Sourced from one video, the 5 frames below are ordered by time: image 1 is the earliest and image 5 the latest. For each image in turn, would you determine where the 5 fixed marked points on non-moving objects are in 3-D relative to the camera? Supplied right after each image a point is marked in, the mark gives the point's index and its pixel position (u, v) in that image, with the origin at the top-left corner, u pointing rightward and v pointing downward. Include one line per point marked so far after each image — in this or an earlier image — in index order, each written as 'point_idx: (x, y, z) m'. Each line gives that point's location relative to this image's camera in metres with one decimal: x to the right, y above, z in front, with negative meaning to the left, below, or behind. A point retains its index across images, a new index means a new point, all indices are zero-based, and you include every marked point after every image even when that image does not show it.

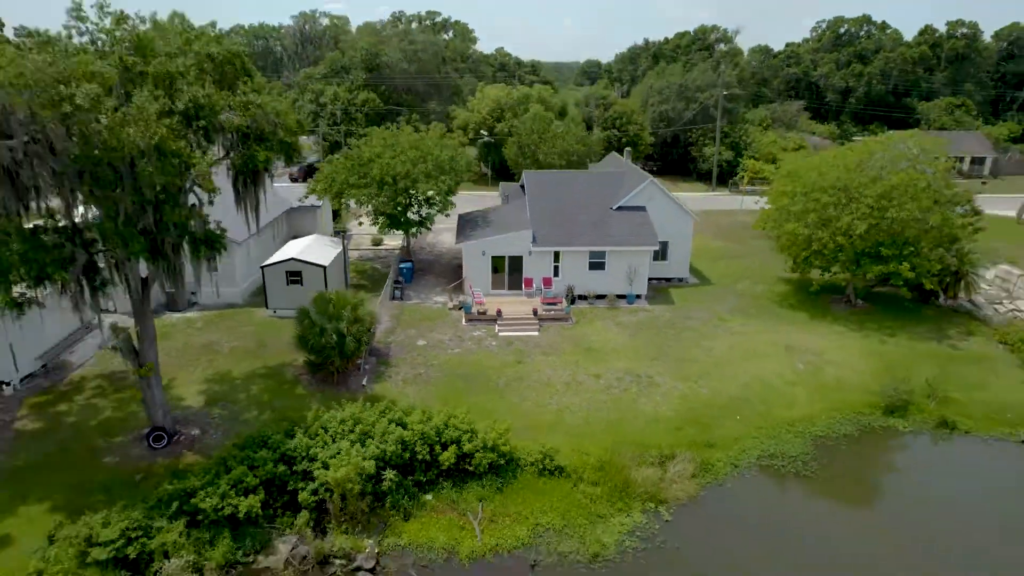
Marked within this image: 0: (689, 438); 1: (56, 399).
0: (+2.7, -2.3, +9.9) m
1: (-7.4, -1.6, +10.4) m
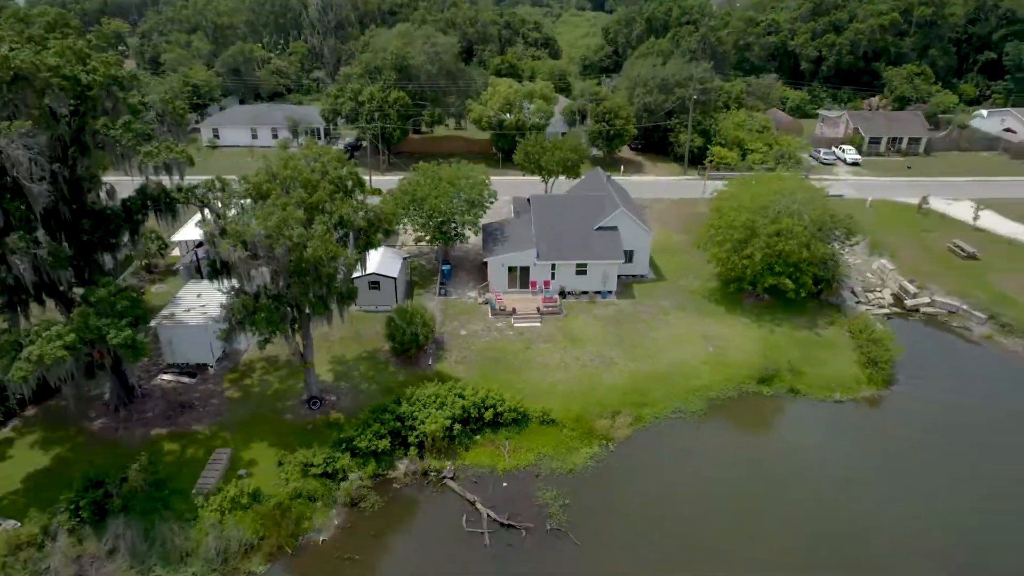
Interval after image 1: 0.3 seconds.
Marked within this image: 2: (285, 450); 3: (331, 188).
0: (+3.0, -2.8, +16.2) m
1: (-7.1, -2.2, +17.0) m
2: (-5.0, -3.6, +14.6) m
3: (-4.0, +2.2, +14.6) m
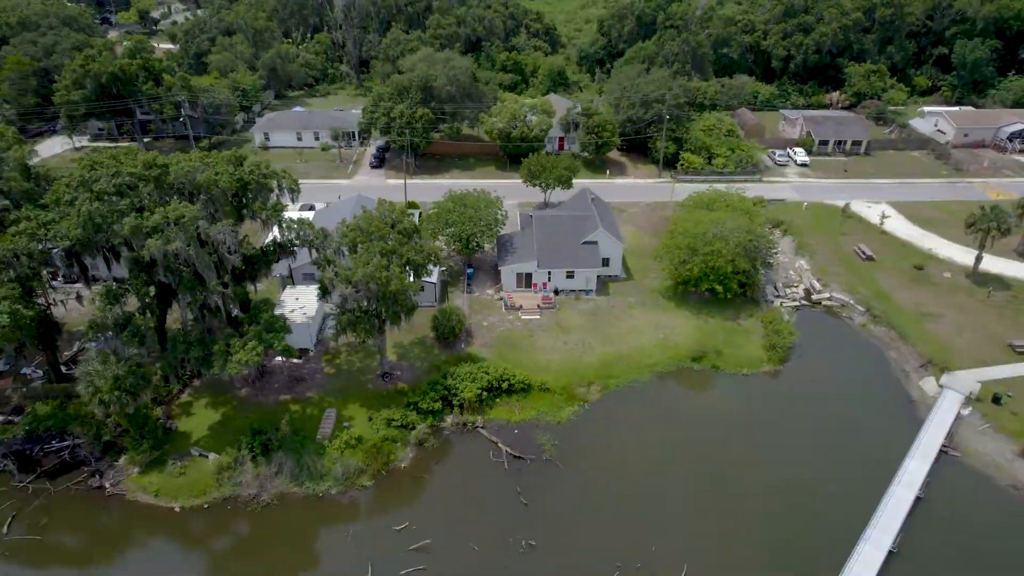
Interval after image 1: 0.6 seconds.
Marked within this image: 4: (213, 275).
0: (+3.3, -3.1, +23.7) m
1: (-6.8, -2.4, +24.4) m
2: (-4.8, -4.1, +22.1) m
3: (-3.7, +1.6, +21.7) m
4: (-8.8, +0.4, +19.3) m
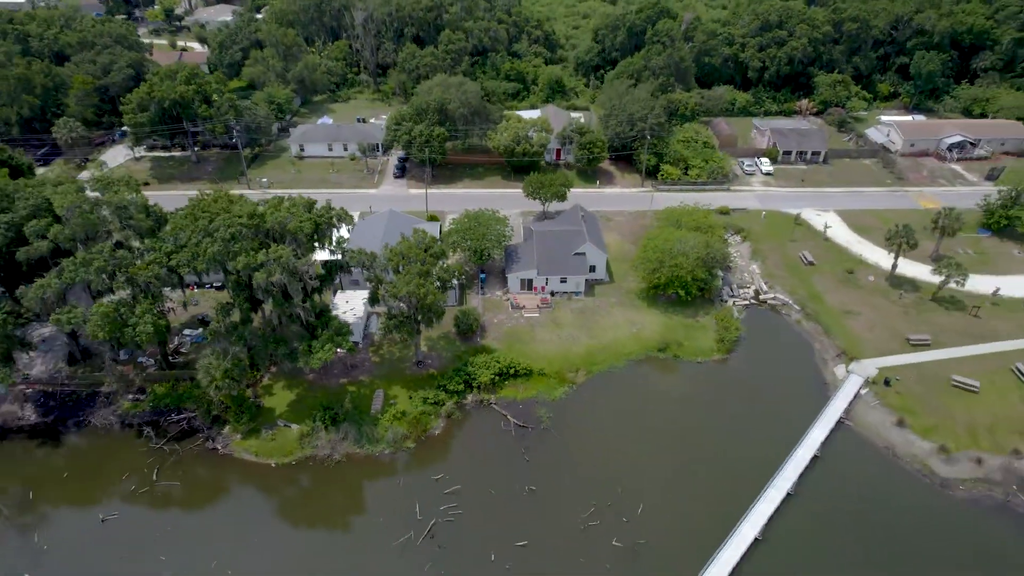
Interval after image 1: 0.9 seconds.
0: (+3.5, -3.4, +30.4) m
1: (-6.6, -2.7, +31.1) m
2: (-4.5, -4.5, +28.9) m
3: (-3.5, +1.2, +28.2) m
4: (-8.5, -0.2, +25.9) m
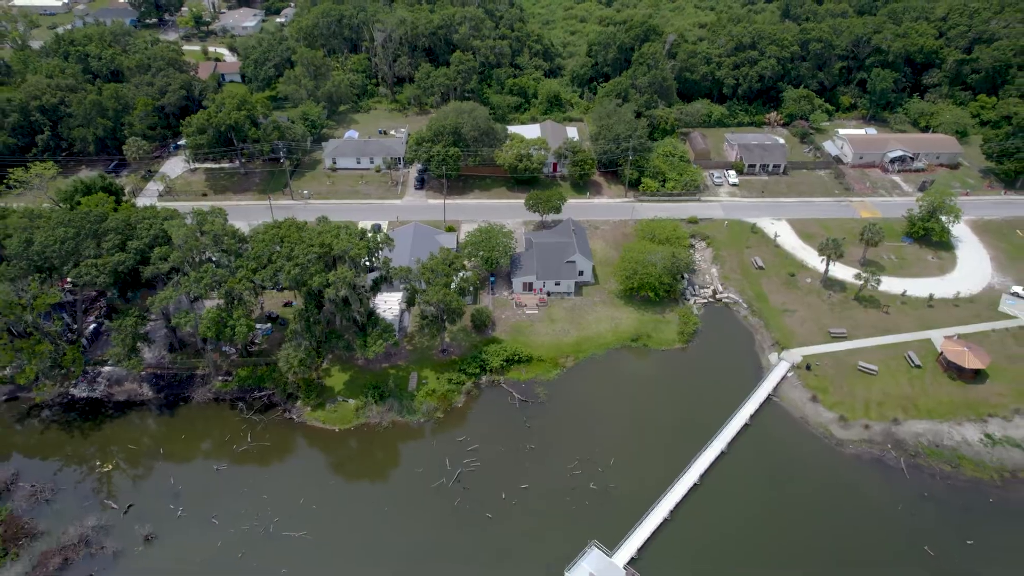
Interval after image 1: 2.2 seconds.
0: (+3.8, -3.7, +38.7) m
1: (-6.3, -2.9, +39.3) m
2: (-4.2, -4.8, +37.2) m
3: (-3.2, +0.9, +36.2) m
4: (-8.3, -0.7, +34.0) m
